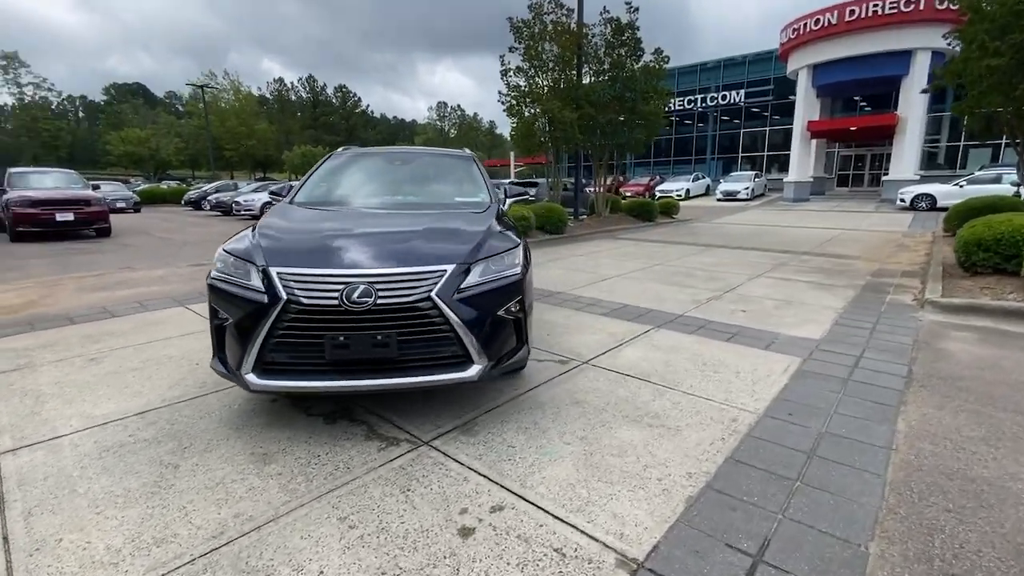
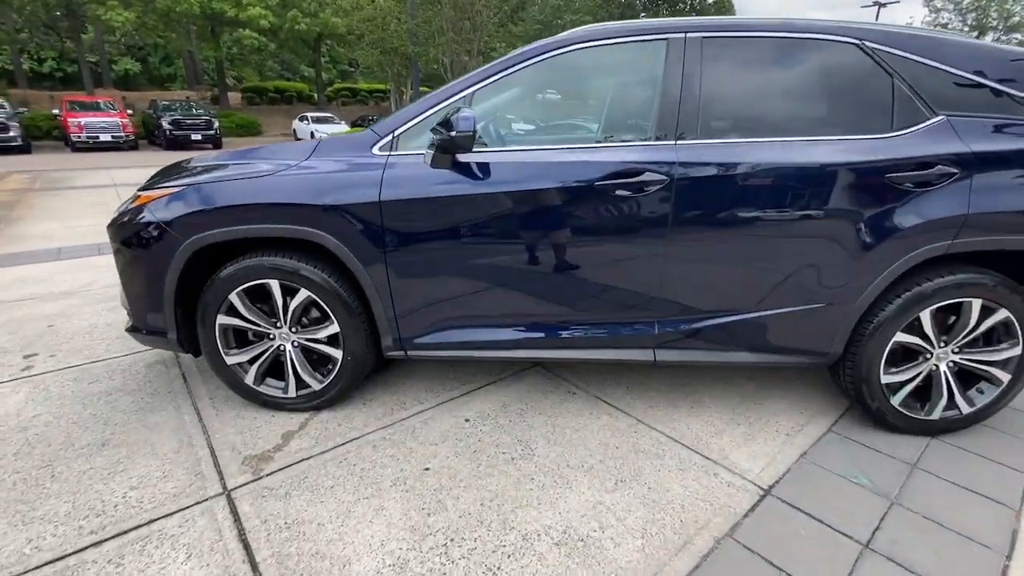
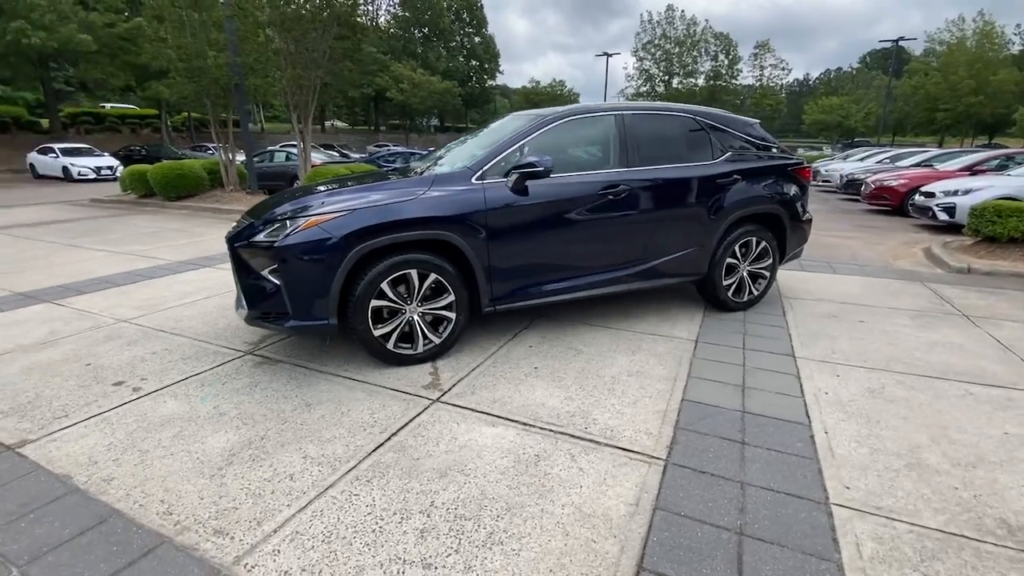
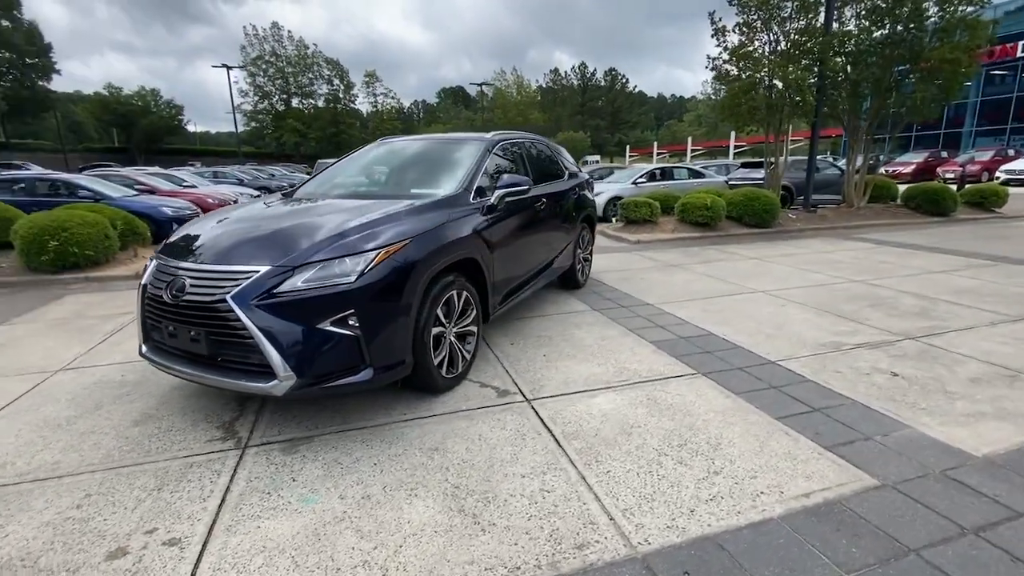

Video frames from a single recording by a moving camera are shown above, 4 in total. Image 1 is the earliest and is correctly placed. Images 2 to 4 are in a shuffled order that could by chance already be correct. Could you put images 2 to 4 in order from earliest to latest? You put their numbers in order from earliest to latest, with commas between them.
4, 3, 2
